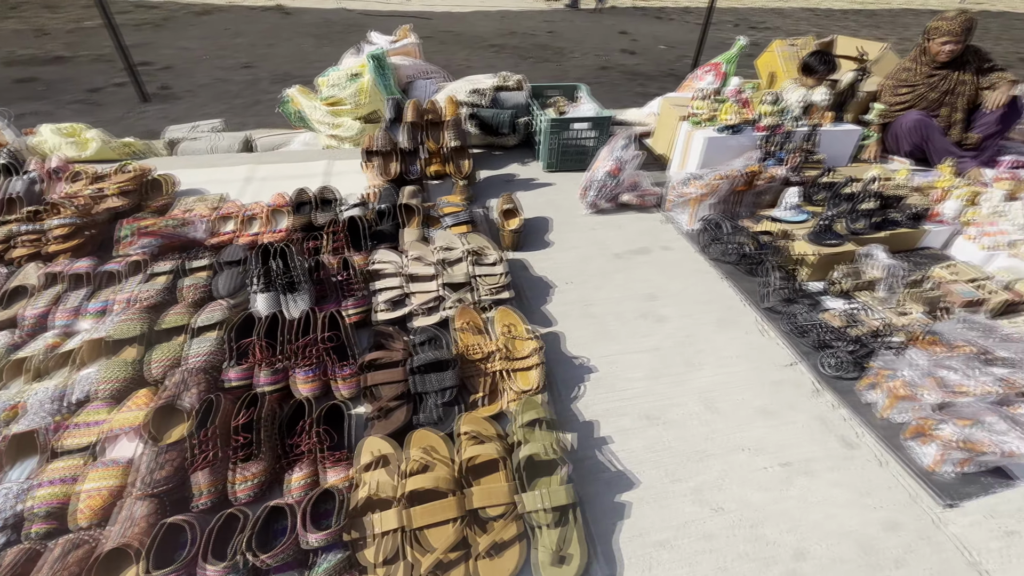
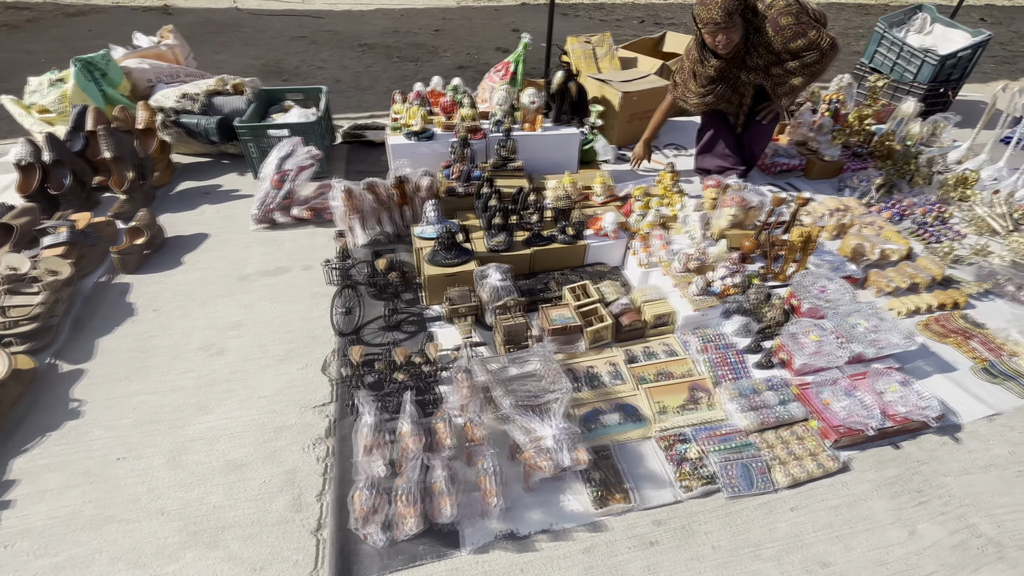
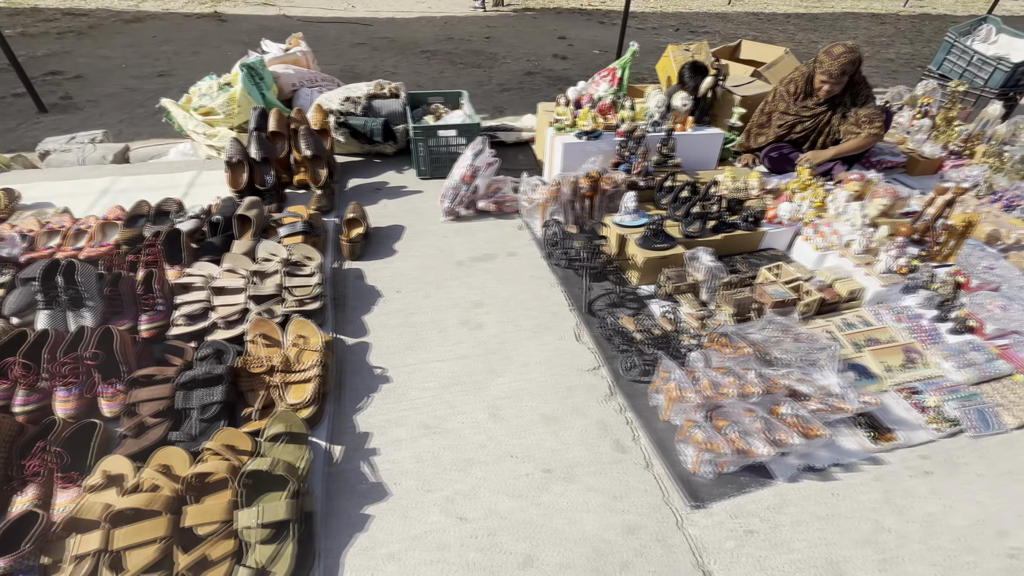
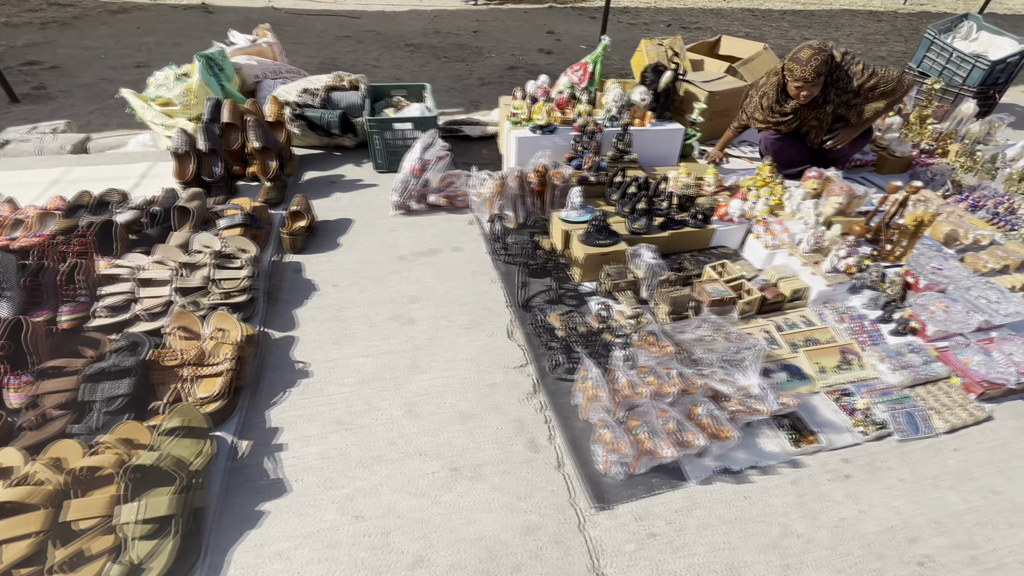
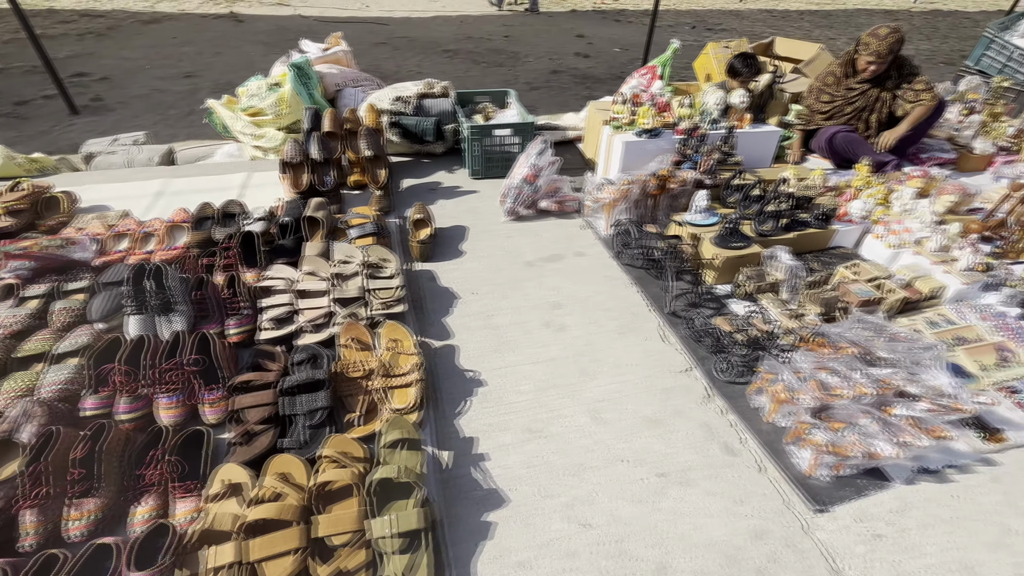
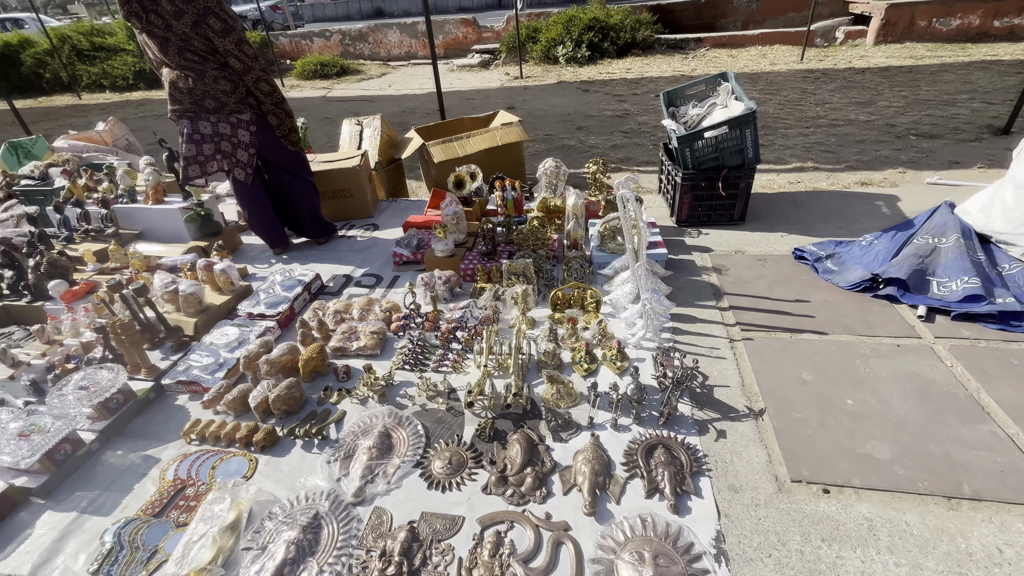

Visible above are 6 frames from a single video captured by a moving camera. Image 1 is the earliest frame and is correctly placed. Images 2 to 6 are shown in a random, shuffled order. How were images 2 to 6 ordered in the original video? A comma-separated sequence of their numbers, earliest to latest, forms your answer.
5, 3, 4, 2, 6
